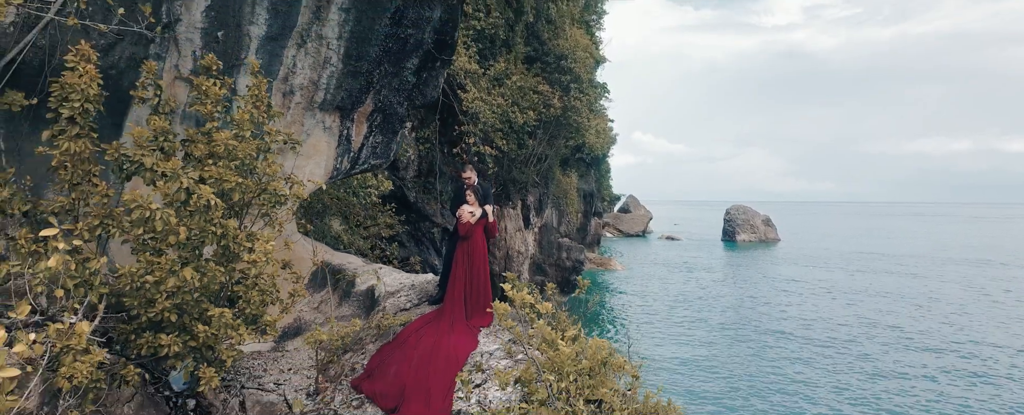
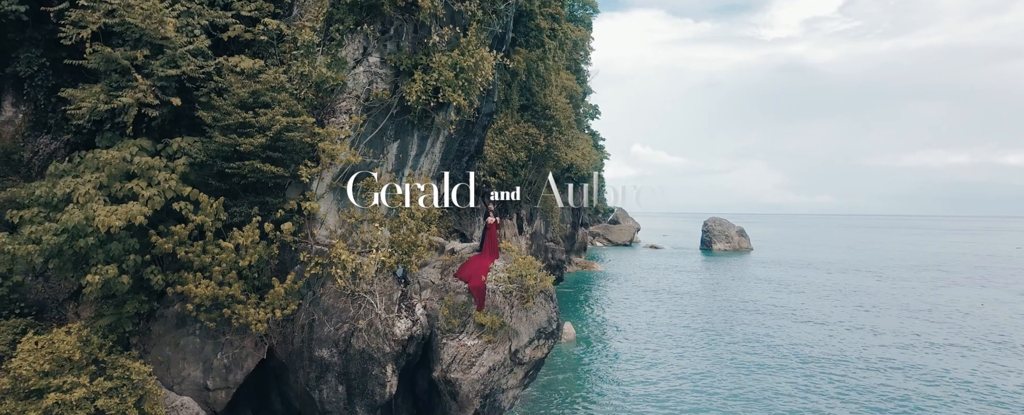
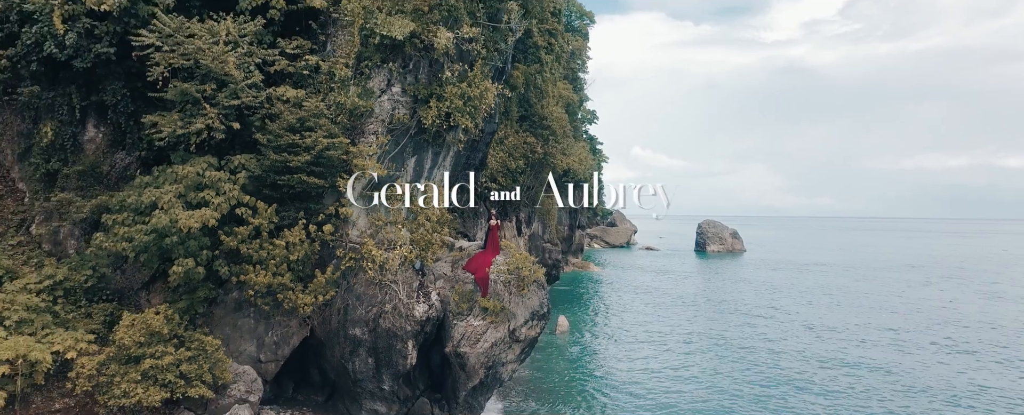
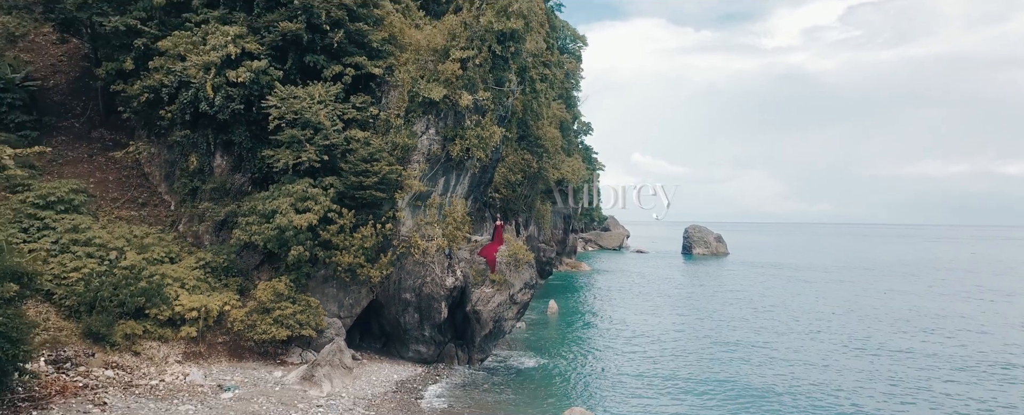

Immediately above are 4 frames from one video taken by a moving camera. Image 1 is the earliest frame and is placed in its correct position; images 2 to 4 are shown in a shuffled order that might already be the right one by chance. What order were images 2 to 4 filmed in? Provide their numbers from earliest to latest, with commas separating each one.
2, 3, 4
